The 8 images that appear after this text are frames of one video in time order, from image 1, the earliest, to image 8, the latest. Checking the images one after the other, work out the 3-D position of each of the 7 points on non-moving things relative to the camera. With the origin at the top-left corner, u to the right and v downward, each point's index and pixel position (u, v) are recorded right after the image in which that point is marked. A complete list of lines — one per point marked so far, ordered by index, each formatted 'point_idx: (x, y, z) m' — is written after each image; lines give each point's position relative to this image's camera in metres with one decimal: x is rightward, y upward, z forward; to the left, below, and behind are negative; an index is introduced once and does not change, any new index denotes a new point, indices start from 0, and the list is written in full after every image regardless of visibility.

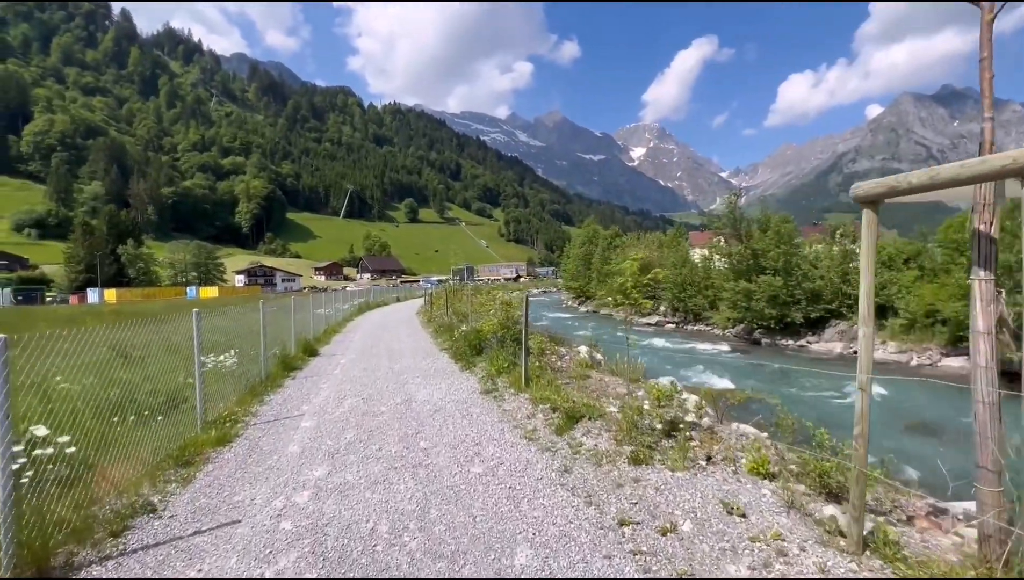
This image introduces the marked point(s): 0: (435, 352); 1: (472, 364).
0: (-2.1, -1.7, +14.7) m
1: (-0.9, -1.7, +11.9) m
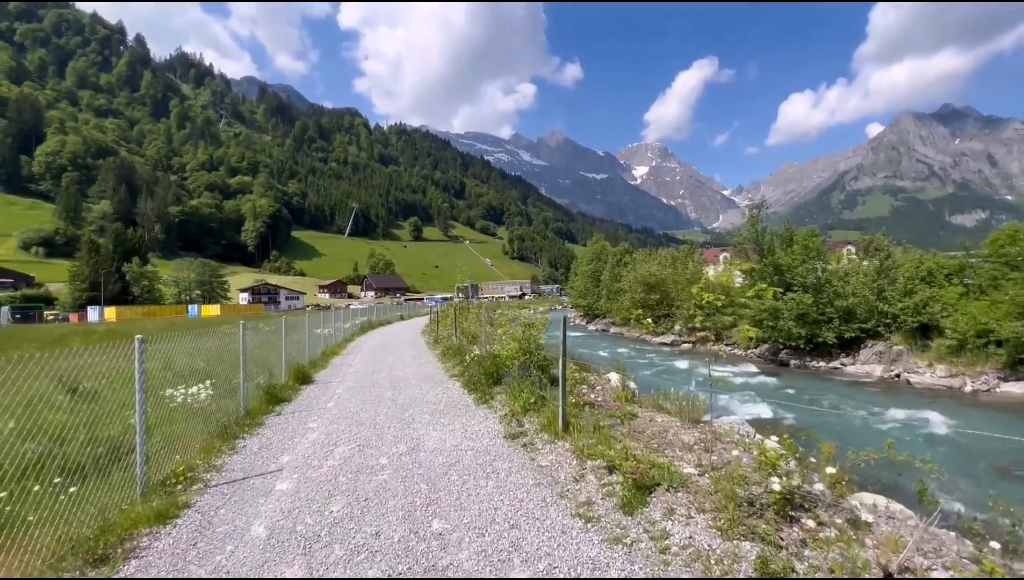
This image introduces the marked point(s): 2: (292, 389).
0: (-1.7, -2.2, +12.9) m
1: (-0.4, -2.0, +10.1) m
2: (-4.8, -2.2, +11.6) m
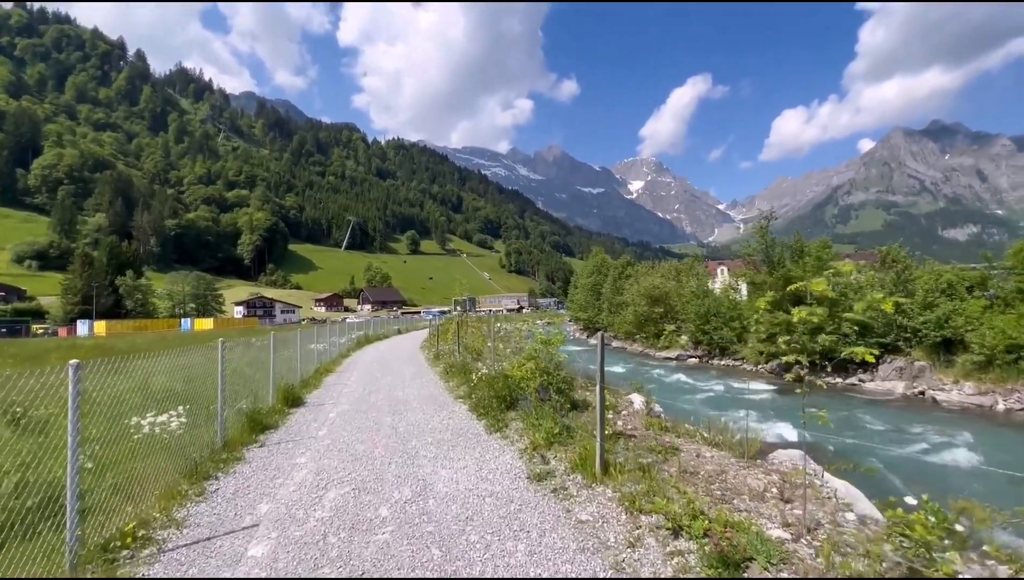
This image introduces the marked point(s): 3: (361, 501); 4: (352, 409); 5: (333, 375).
0: (-1.4, -2.4, +11.7) m
1: (-0.1, -2.2, +8.9) m
2: (-4.5, -2.4, +10.3) m
3: (-1.6, -2.2, +5.6) m
4: (-3.3, -2.5, +11.2) m
5: (-5.8, -2.8, +17.4) m
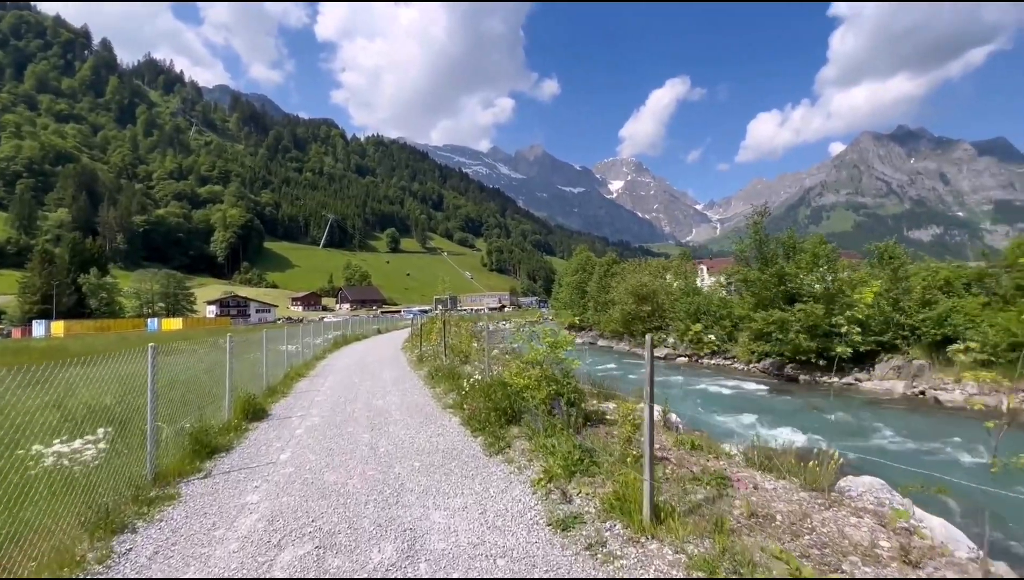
0: (-1.5, -2.3, +10.2) m
1: (-0.1, -2.1, +7.5) m
2: (-4.5, -2.3, +8.7) m
3: (-1.4, -2.1, +4.1) m
4: (-3.4, -2.4, +9.6) m
5: (-6.1, -2.7, +15.7) m
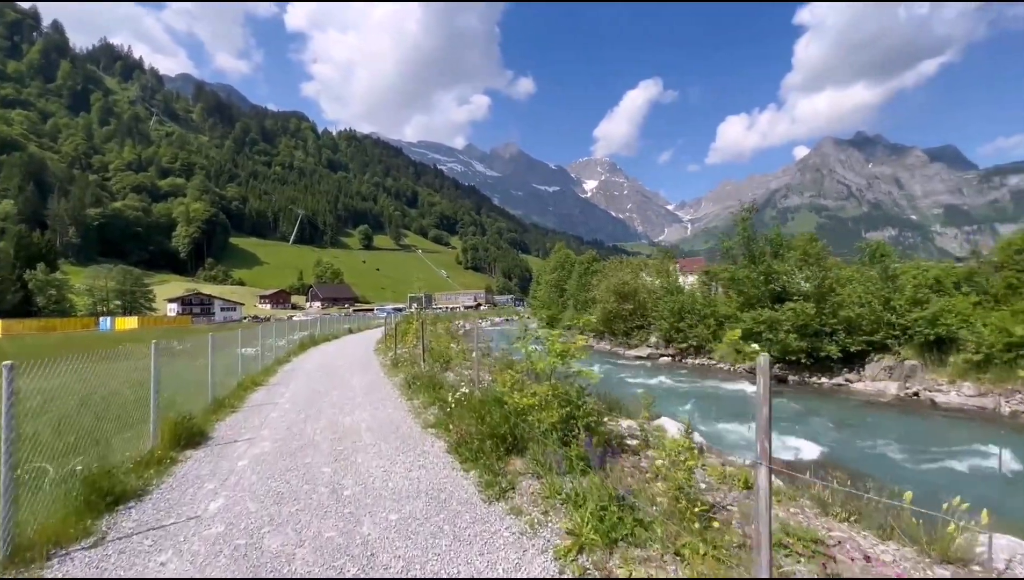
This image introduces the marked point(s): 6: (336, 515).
0: (-1.5, -2.3, +8.5) m
1: (-0.1, -2.1, +5.8) m
2: (-4.6, -2.2, +6.8) m
3: (-1.2, -2.1, +2.4) m
4: (-3.4, -2.3, +7.7) m
5: (-6.4, -2.6, +13.7) m
6: (-1.8, -2.2, +5.3) m
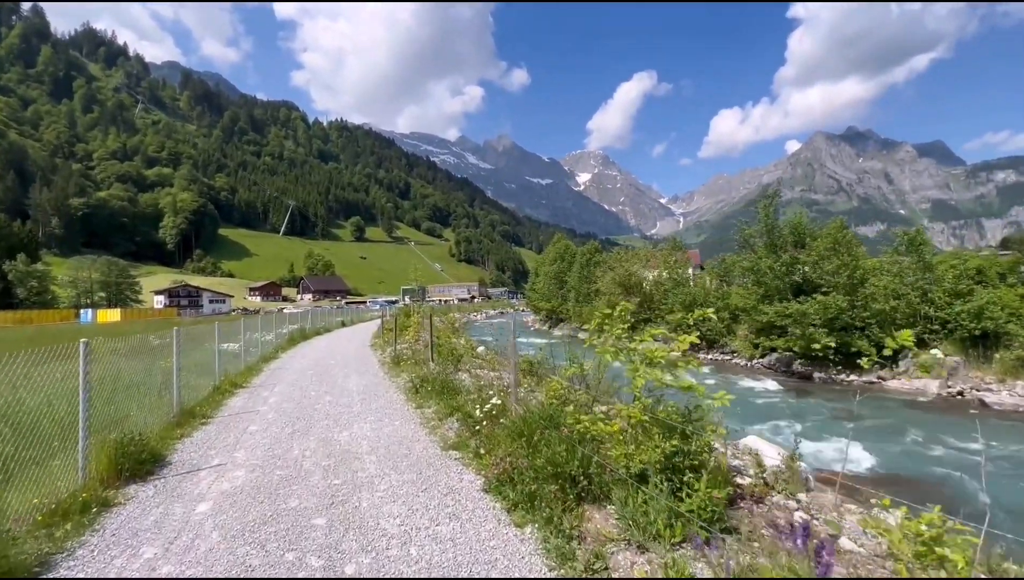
0: (-0.9, -2.1, +6.5) m
1: (+0.6, -1.9, +3.9) m
2: (-3.9, -2.0, +4.8) m
3: (-0.5, -1.9, +0.4) m
4: (-2.8, -2.1, +5.8) m
5: (-5.9, -2.3, +11.7) m
6: (-1.1, -2.0, +3.3) m
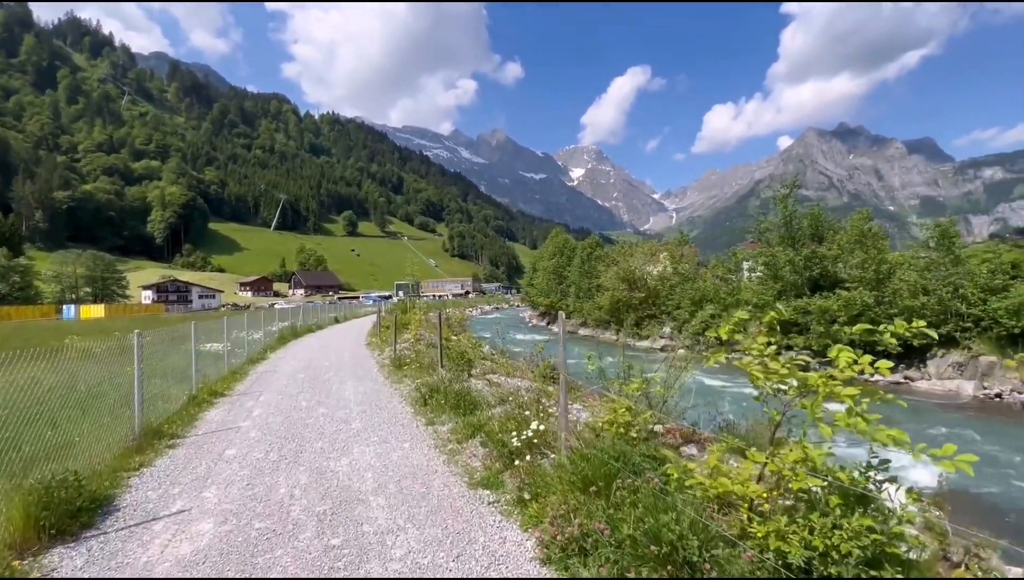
0: (-0.5, -2.0, +5.0) m
1: (+1.1, -1.9, +2.4) m
2: (-3.4, -2.0, +3.3) m
3: (0.0, -1.9, -1.1) m
4: (-2.3, -2.1, +4.2) m
5: (-5.5, -2.2, +10.1) m
6: (-0.6, -2.0, +1.8) m
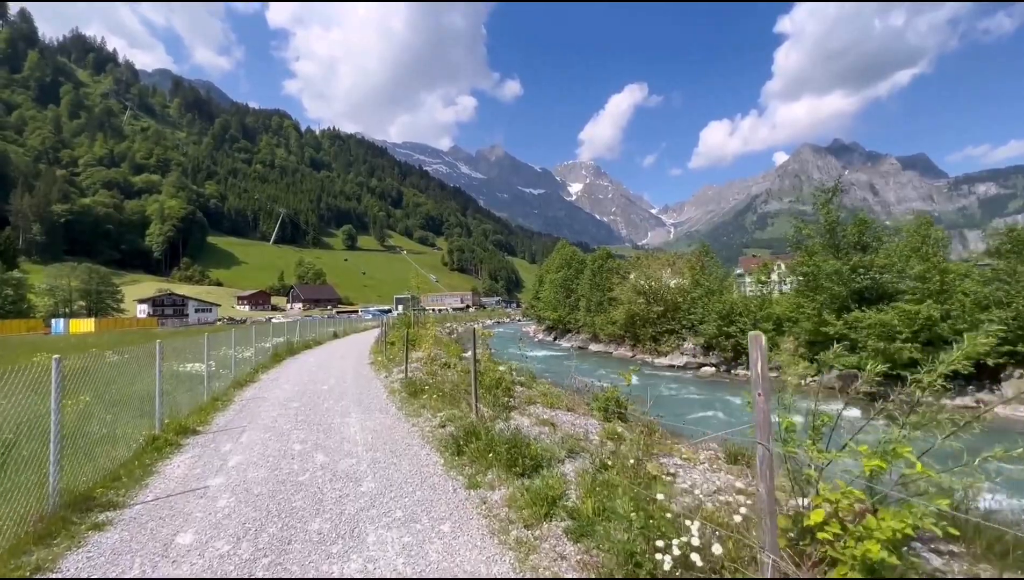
0: (+0.4, -2.0, +2.6) m
1: (+1.9, -1.8, 0.0) m
2: (-2.6, -2.0, +0.9) m
3: (+0.9, -1.8, -3.5) m
4: (-1.5, -2.1, +1.8) m
5: (-4.7, -2.3, +7.7) m
6: (+0.3, -1.9, -0.6) m
